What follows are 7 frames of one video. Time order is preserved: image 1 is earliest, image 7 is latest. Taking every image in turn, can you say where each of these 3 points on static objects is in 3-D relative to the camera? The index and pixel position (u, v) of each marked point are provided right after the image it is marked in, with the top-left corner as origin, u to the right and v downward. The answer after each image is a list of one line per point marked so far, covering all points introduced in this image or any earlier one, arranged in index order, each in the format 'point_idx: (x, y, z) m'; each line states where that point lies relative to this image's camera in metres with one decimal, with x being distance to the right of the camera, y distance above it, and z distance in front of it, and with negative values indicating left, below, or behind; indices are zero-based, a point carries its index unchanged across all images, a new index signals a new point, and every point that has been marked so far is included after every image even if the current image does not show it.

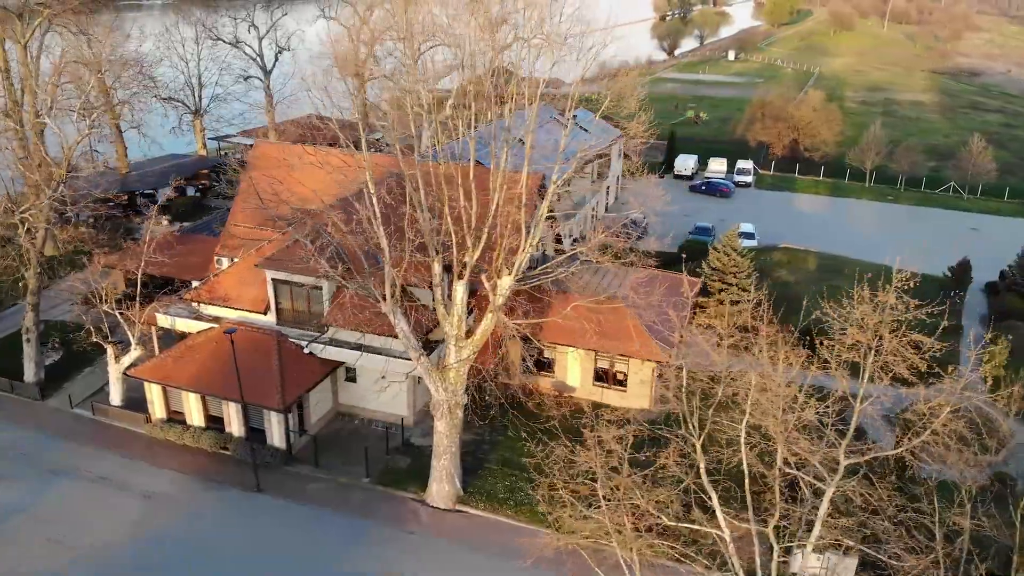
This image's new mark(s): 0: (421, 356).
0: (-2.5, -1.6, +19.5) m
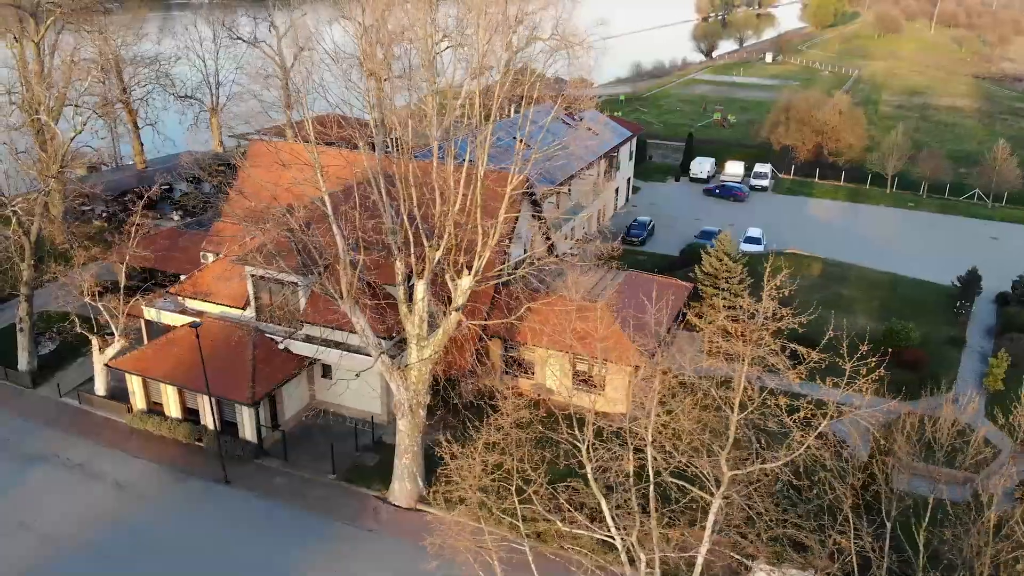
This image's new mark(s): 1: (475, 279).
0: (-3.5, -1.6, +19.6) m
1: (-1.1, +0.2, +19.4) m
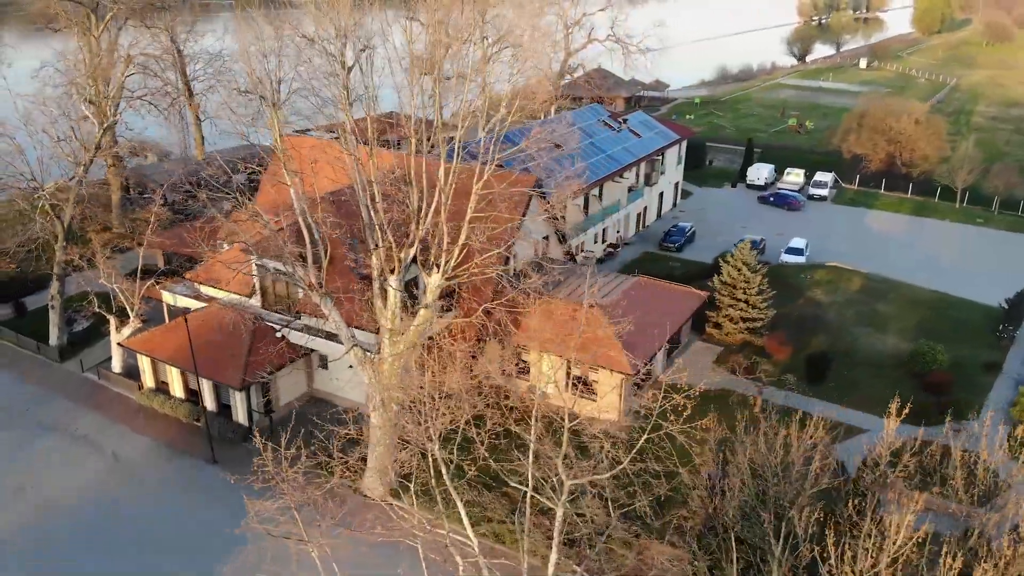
0: (-4.3, -1.4, +19.9) m
1: (-1.8, +0.3, +19.5) m
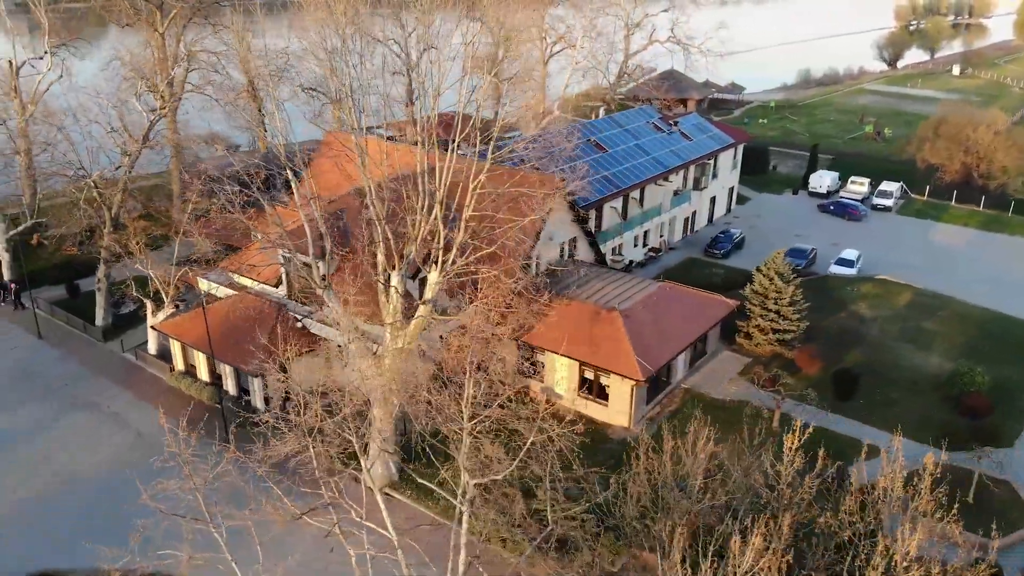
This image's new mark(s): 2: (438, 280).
0: (-4.3, -1.2, +20.3) m
1: (-1.8, +0.4, +19.6) m
2: (-1.9, +0.2, +19.6) m
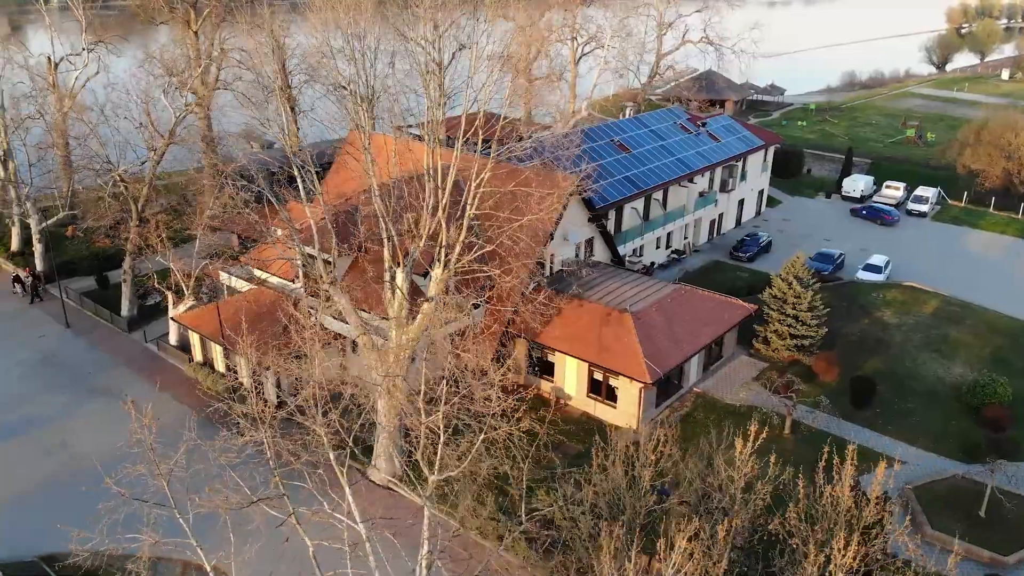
0: (-4.1, -1.1, +20.5) m
1: (-1.7, +0.4, +19.8) m
2: (-1.8, +0.3, +19.7) m
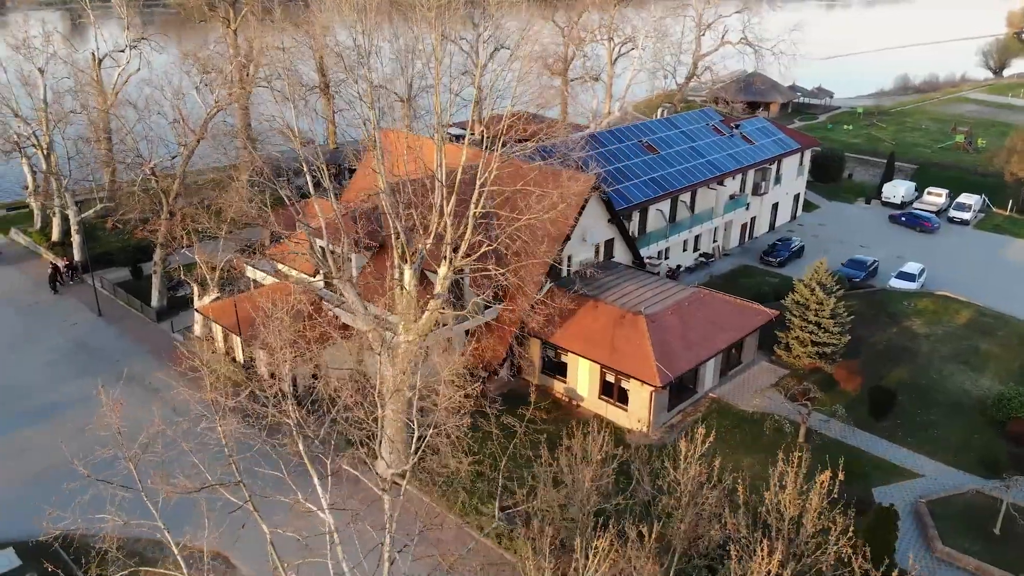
0: (-4.0, -1.0, +20.8) m
1: (-1.5, +0.5, +19.9) m
2: (-1.6, +0.4, +19.8) m
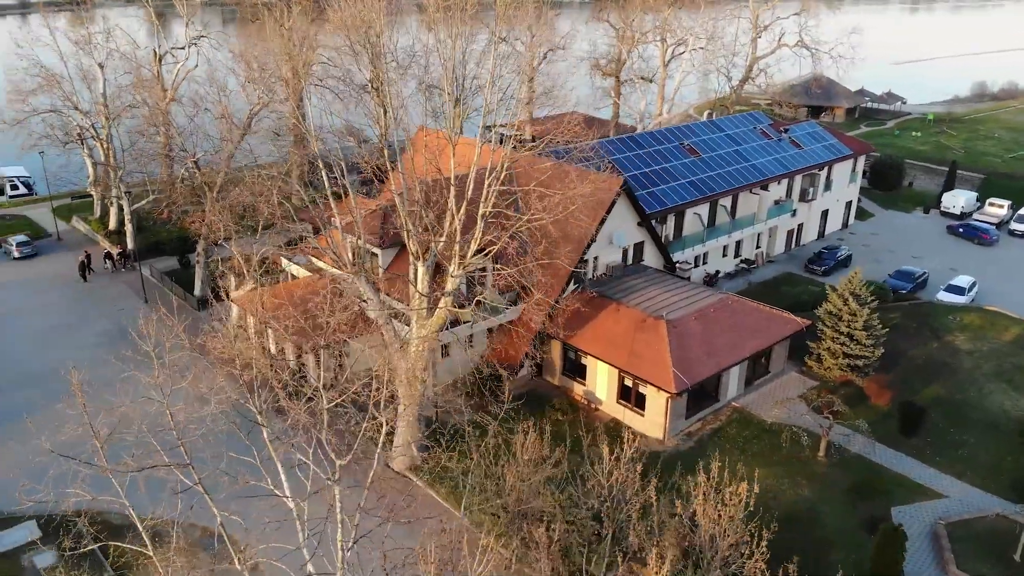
0: (-3.6, -0.9, +21.2) m
1: (-1.2, +0.6, +20.1) m
2: (-1.3, +0.4, +20.1) m
